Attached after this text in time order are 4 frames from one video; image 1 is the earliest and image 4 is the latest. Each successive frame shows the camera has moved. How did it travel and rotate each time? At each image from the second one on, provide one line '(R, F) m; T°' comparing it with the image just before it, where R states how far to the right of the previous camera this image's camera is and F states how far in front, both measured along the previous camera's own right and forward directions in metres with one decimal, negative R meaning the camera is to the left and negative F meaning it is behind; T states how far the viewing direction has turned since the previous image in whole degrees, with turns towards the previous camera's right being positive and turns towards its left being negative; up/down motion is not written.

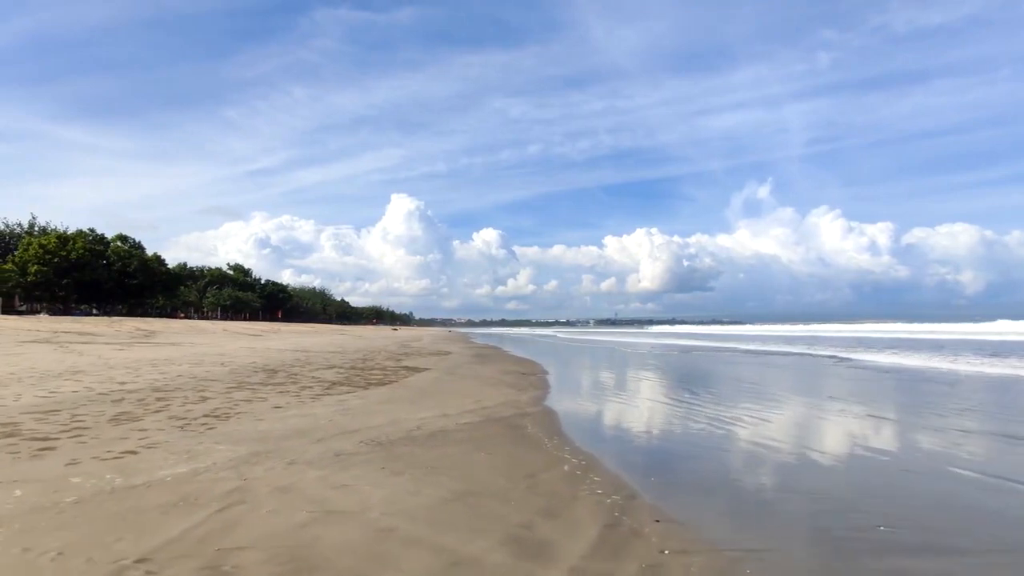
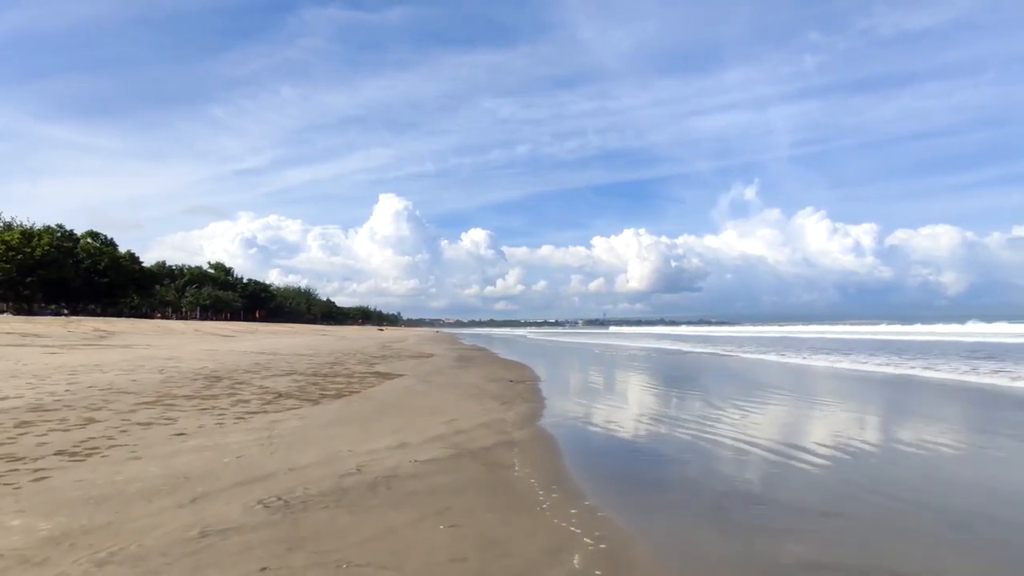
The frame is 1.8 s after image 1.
(+0.1, +2.1) m; +1°
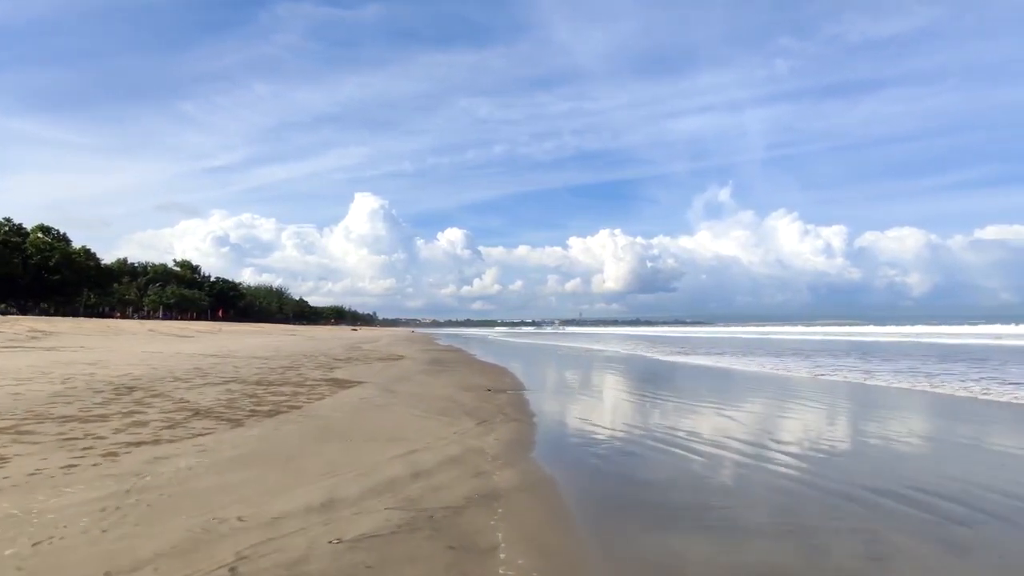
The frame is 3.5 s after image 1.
(0.0, +2.1) m; +2°
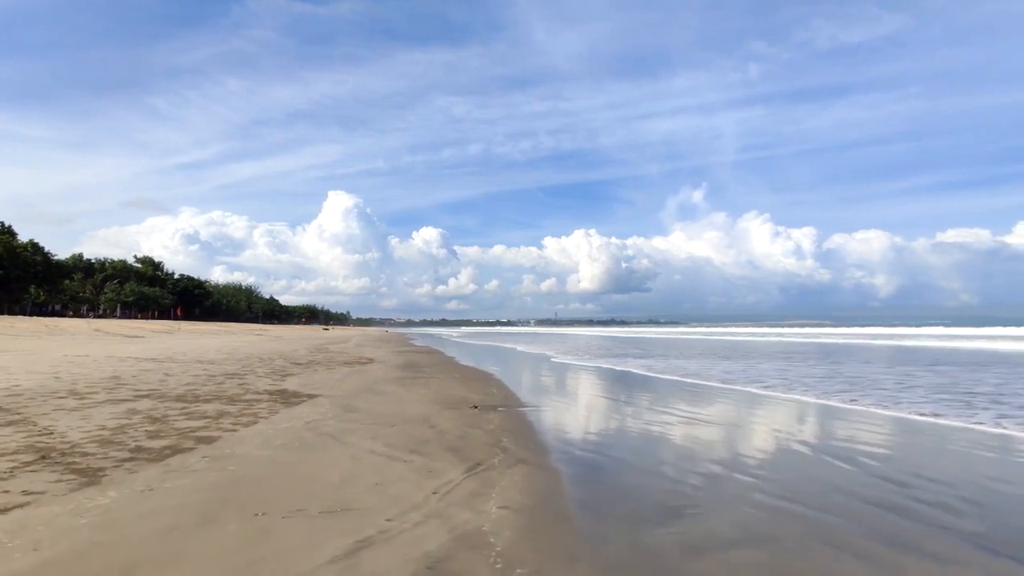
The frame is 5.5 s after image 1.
(-0.3, +2.6) m; +2°
